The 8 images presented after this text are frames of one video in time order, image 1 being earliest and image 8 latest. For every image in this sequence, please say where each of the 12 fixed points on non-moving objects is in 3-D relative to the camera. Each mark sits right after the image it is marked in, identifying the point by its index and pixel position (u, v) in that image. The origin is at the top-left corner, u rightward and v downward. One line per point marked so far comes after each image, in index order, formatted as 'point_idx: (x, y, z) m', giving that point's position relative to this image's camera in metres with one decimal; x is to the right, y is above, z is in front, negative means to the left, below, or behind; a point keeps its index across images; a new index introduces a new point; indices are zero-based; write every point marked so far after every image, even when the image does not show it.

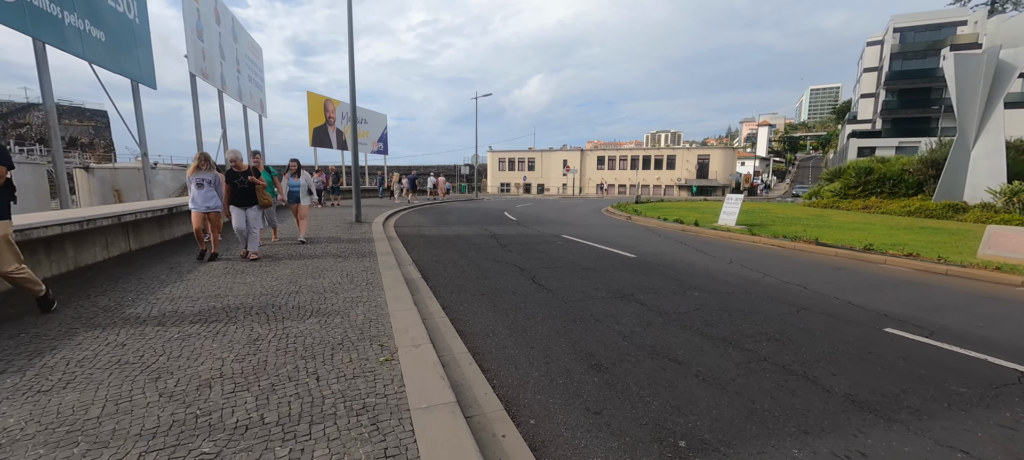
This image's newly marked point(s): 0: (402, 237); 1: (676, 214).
0: (-2.8, -0.2, +10.8) m
1: (+7.0, +0.6, +17.8) m
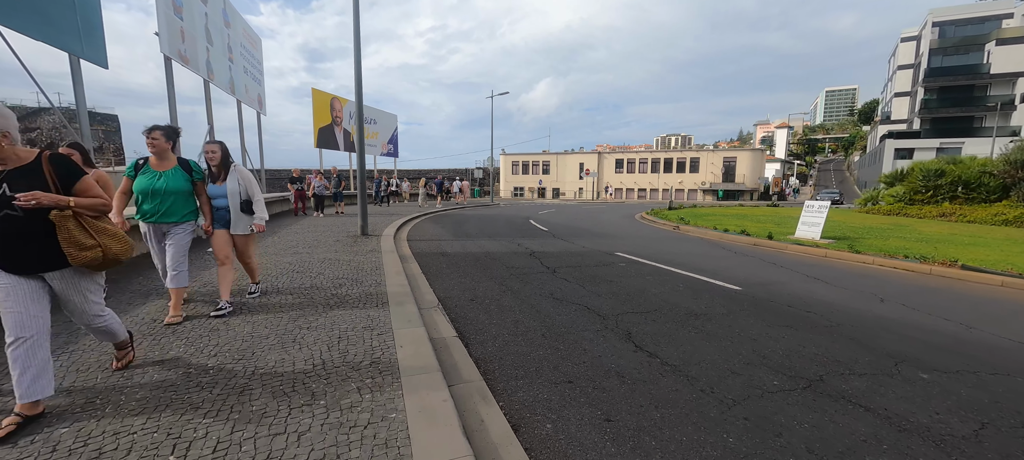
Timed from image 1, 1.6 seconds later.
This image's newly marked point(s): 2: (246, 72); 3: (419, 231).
0: (-1.9, -0.5, +8.6) m
1: (+8.0, +0.2, +15.4) m
2: (-10.0, +6.0, +16.0) m
3: (-2.7, 0.0, +12.4) m
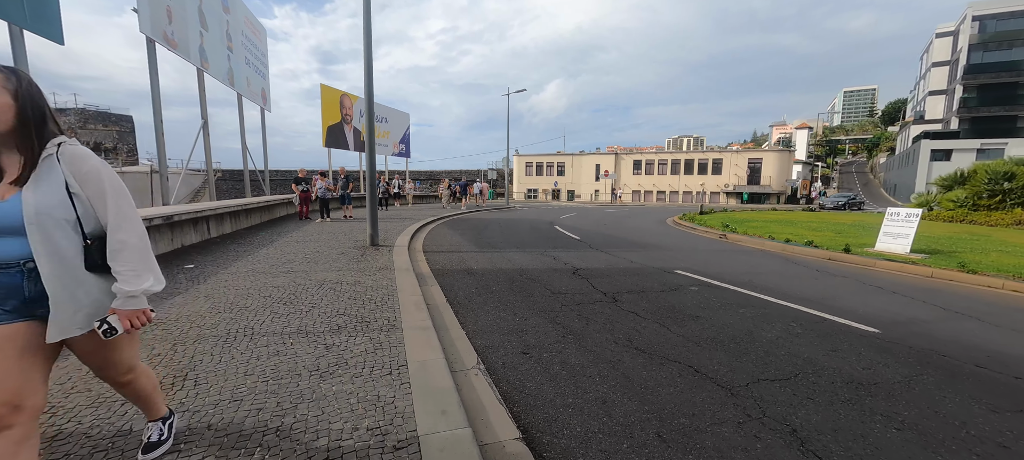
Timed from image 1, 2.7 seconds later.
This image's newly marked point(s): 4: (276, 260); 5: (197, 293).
0: (-1.2, -0.7, +7.1) m
1: (+8.9, -0.1, +13.7) m
2: (-9.1, +5.8, +14.6) m
3: (-1.9, -0.2, +10.9) m
4: (-3.9, -0.5, +7.0) m
5: (-3.8, -0.8, +5.1) m
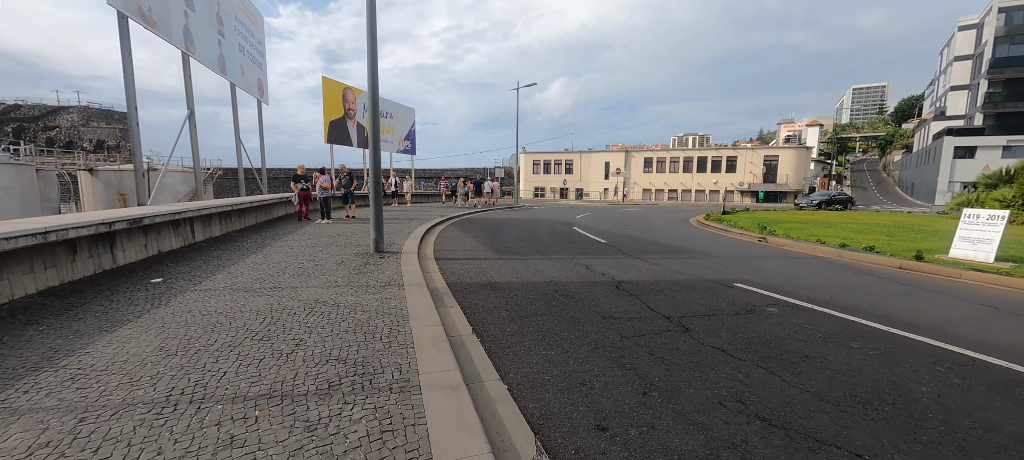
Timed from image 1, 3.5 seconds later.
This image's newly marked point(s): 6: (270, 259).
0: (-0.8, -0.8, +5.9) m
1: (+9.4, -0.2, +12.4) m
2: (-8.6, +5.7, +13.5) m
3: (-1.4, -0.3, +9.7) m
4: (-3.4, -0.6, +5.8) m
5: (-3.4, -0.8, +3.9) m
6: (-3.9, -0.5, +6.8) m
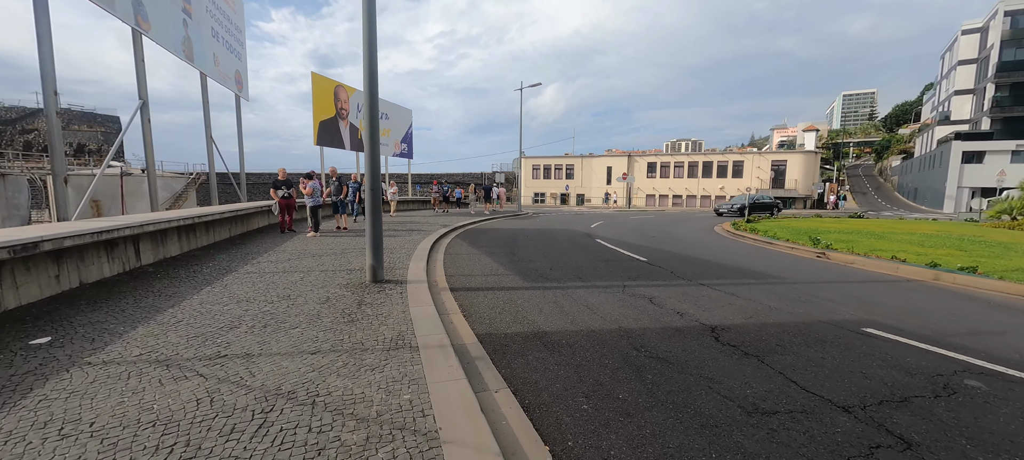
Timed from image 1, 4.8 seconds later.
0: (-0.2, -1.1, +4.1) m
1: (+9.9, -0.5, +10.7) m
2: (-8.2, +5.4, +11.7) m
3: (-0.9, -0.6, +7.9) m
4: (-2.9, -0.9, +4.0) m
5: (-2.7, -1.1, +2.1) m
6: (-3.3, -0.8, +4.9) m
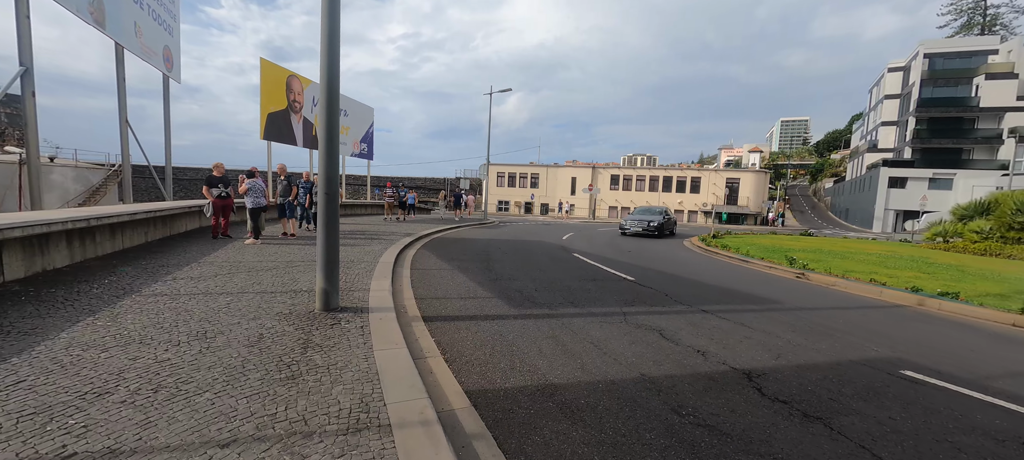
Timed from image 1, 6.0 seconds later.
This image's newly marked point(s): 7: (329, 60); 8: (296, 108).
0: (-0.2, -1.3, +3.0) m
1: (+9.2, -1.1, +10.7) m
2: (-8.7, +5.3, +9.9) m
3: (-1.3, -0.8, +6.7) m
4: (-2.8, -1.0, +2.7) m
5: (-2.5, -1.2, +0.8) m
6: (-3.3, -0.9, +3.5) m
7: (-1.8, +1.7, +4.3) m
8: (-9.6, +5.3, +18.5) m
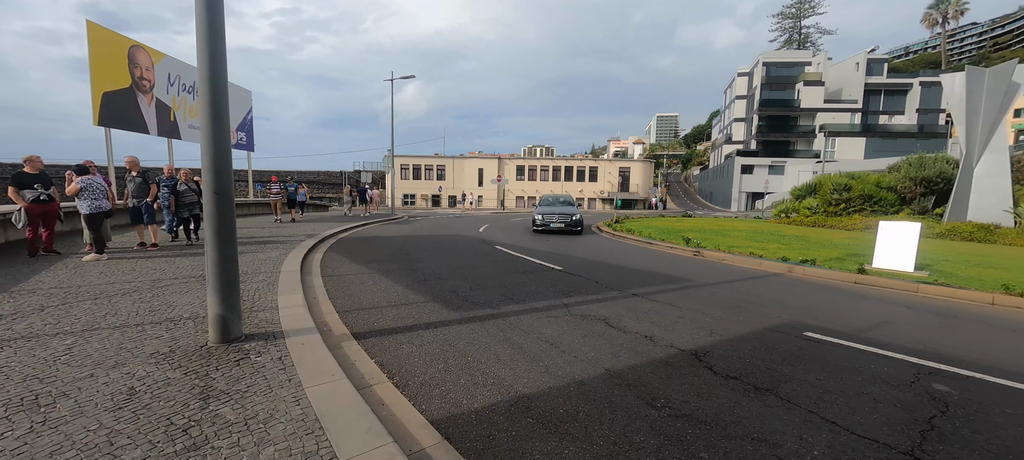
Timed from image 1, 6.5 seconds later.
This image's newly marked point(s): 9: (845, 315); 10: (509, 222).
0: (-0.3, -1.2, +2.5) m
1: (+6.9, -0.5, +12.2) m
2: (-10.5, +4.9, +7.0) m
3: (-2.2, -0.8, +5.9) m
4: (-2.8, -1.1, +1.5) m
5: (-2.0, -1.3, -0.2) m
6: (-3.5, -1.0, +2.3) m
7: (-2.3, +1.7, +3.3) m
8: (-13.4, +5.0, +15.2) m
9: (+5.6, -1.1, +6.6) m
10: (-0.3, +0.3, +18.8) m
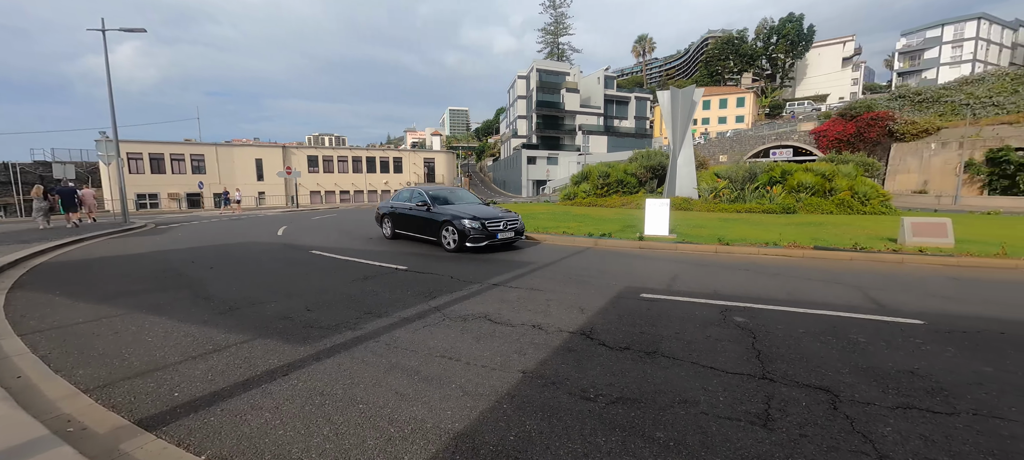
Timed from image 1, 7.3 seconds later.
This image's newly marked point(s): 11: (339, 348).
0: (-0.4, -1.2, +1.7) m
1: (+1.7, +0.1, +13.5) m
2: (-12.0, +4.0, +0.9) m
3: (-3.6, -1.0, +3.7) m
4: (-2.2, -1.2, -0.3) m
5: (-0.7, -1.4, -1.6) m
6: (-3.1, -1.2, 0.0) m
7: (-2.8, +1.5, +1.3) m
8: (-18.3, +3.7, +6.9) m
9: (+3.0, -0.5, +7.9) m
10: (-7.8, +0.1, +16.1) m
11: (-1.5, -1.0, +3.5) m
